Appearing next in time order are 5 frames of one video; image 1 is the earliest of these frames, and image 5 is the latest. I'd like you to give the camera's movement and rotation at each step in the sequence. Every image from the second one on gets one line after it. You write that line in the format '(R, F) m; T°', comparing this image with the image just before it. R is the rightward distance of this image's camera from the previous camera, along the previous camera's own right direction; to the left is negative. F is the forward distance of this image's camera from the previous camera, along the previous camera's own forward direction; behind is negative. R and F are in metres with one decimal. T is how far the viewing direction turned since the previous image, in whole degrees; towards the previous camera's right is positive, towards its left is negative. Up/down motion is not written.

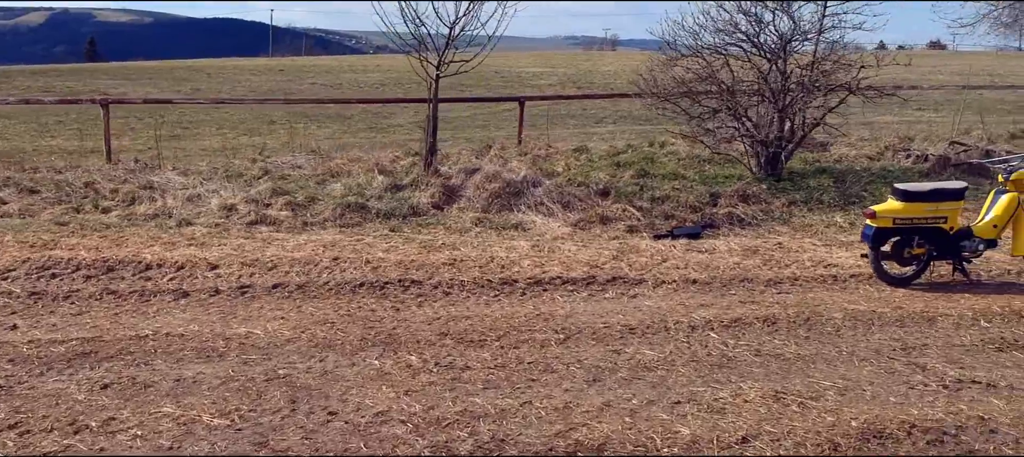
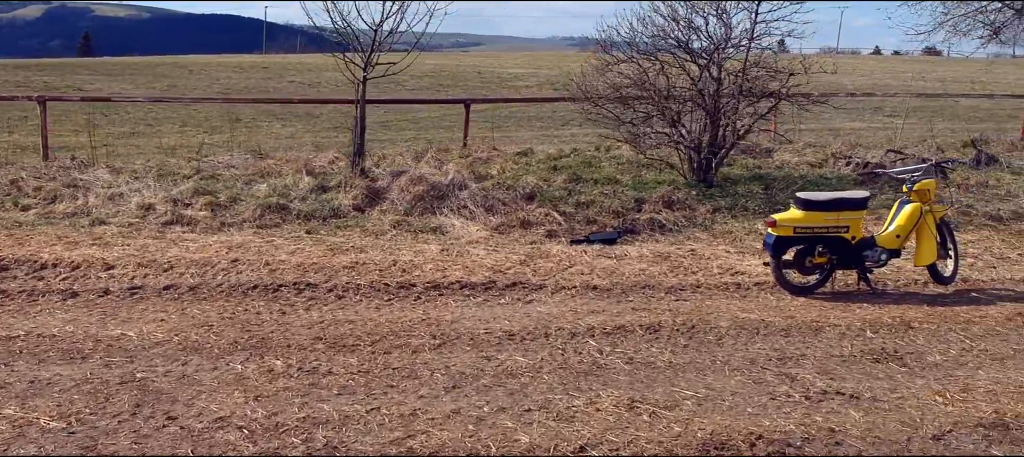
(+0.7, 0.0) m; 0°
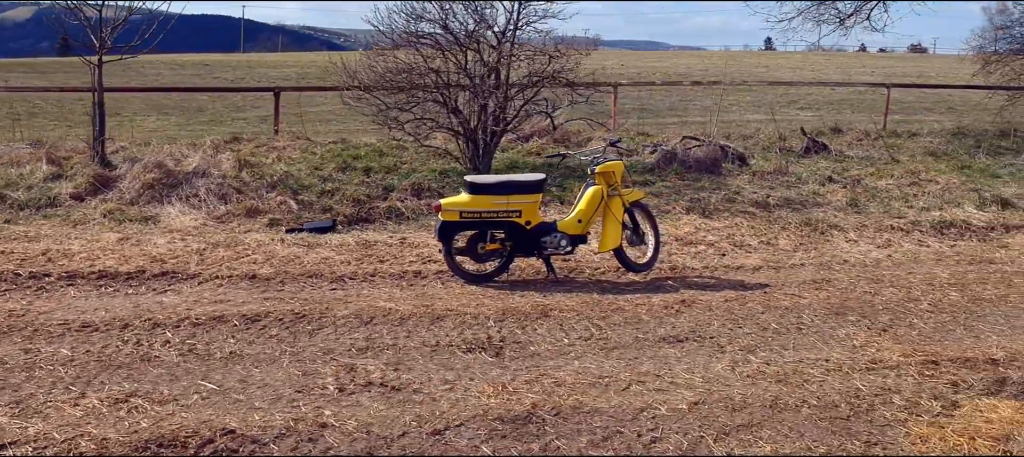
(+2.3, +0.3) m; 0°
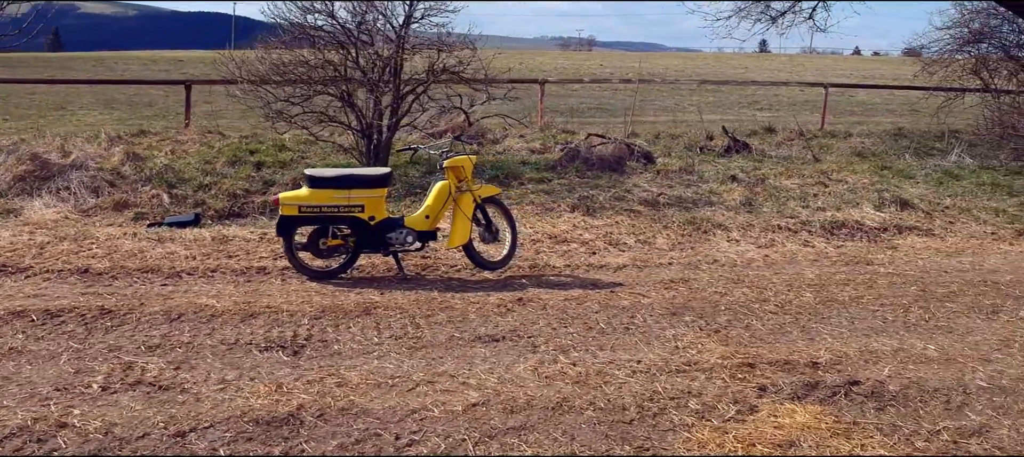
(+1.0, +0.2) m; 0°
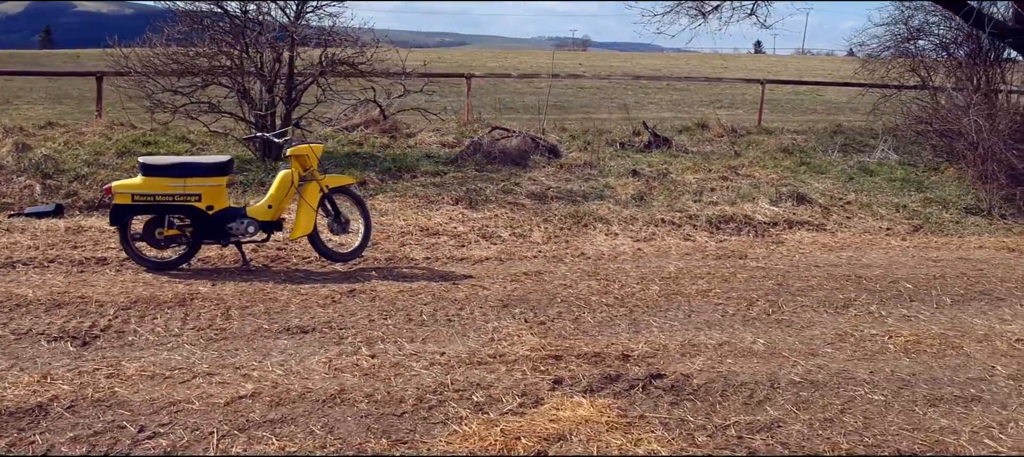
(+1.0, +0.1) m; 0°
